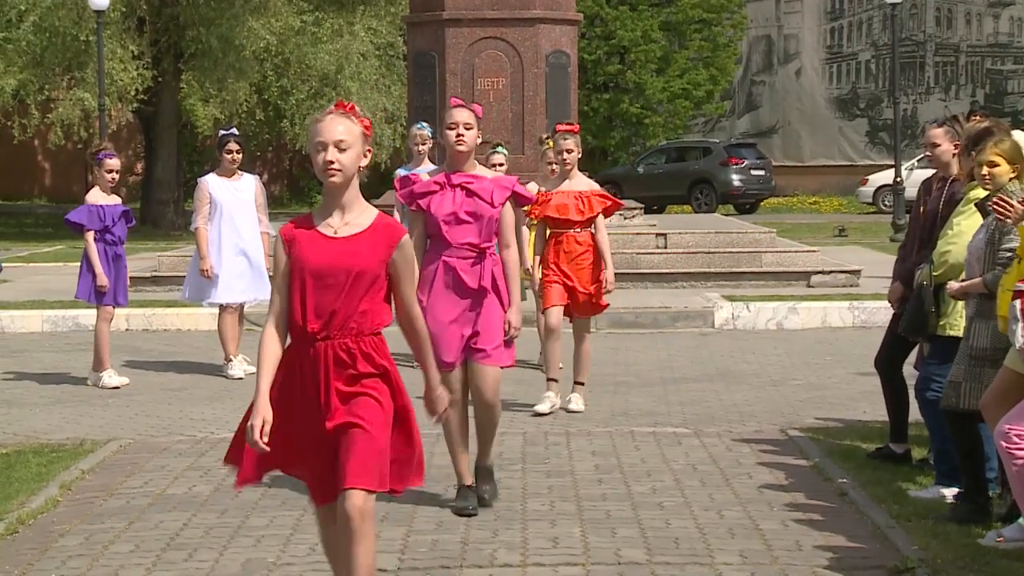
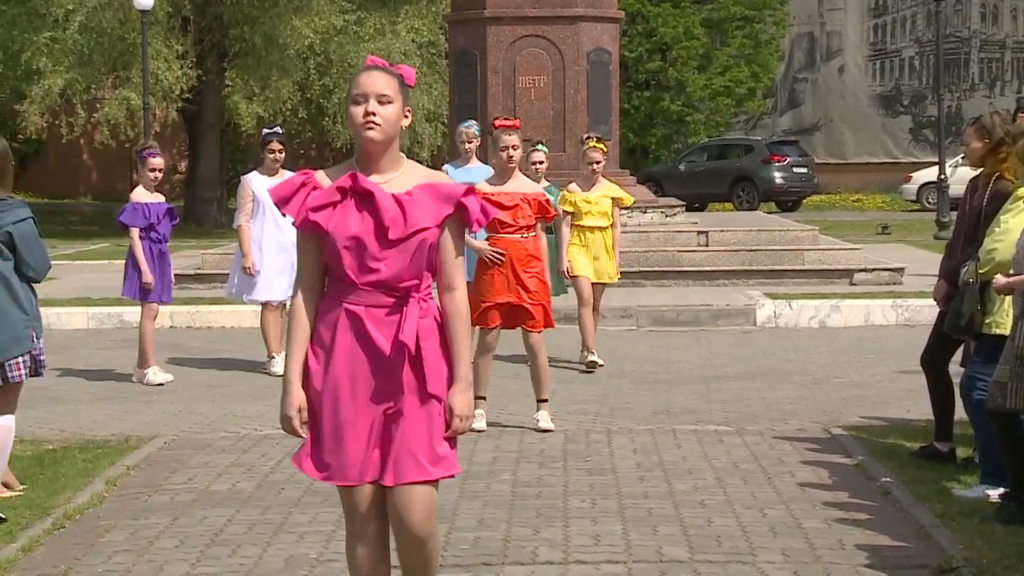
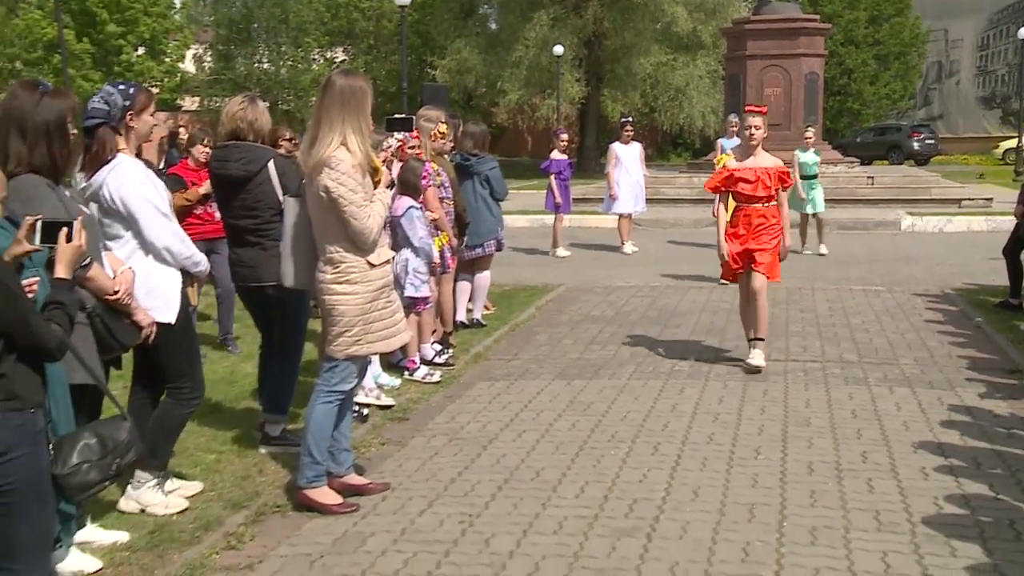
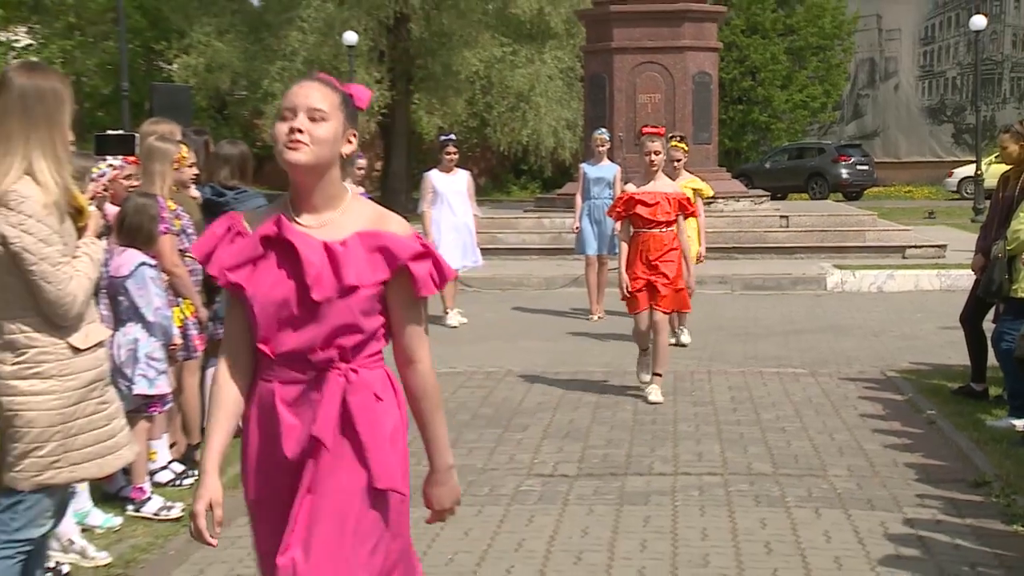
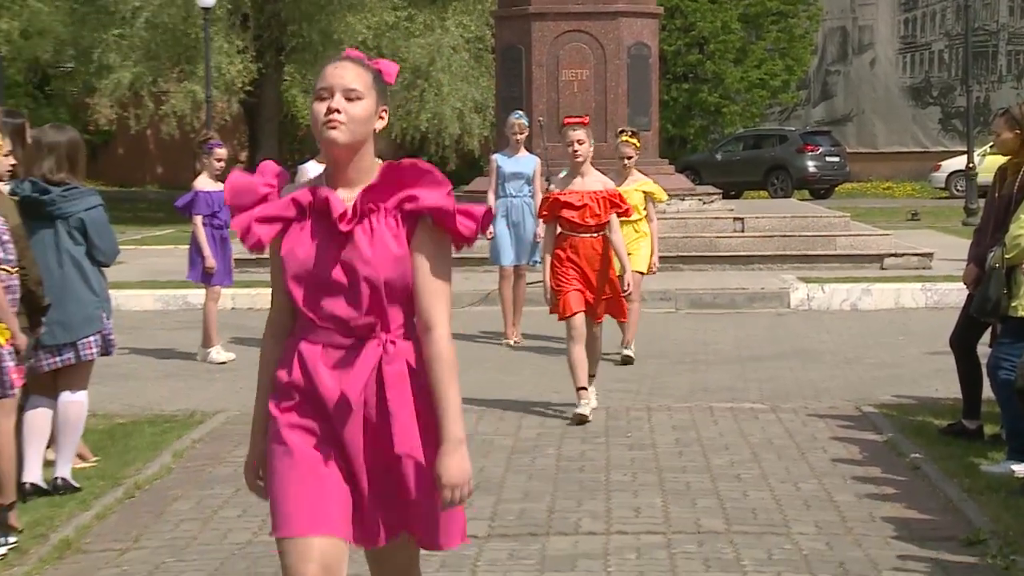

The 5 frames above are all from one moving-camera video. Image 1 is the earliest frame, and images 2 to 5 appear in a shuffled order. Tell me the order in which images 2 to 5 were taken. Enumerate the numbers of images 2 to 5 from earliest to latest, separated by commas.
2, 5, 4, 3
